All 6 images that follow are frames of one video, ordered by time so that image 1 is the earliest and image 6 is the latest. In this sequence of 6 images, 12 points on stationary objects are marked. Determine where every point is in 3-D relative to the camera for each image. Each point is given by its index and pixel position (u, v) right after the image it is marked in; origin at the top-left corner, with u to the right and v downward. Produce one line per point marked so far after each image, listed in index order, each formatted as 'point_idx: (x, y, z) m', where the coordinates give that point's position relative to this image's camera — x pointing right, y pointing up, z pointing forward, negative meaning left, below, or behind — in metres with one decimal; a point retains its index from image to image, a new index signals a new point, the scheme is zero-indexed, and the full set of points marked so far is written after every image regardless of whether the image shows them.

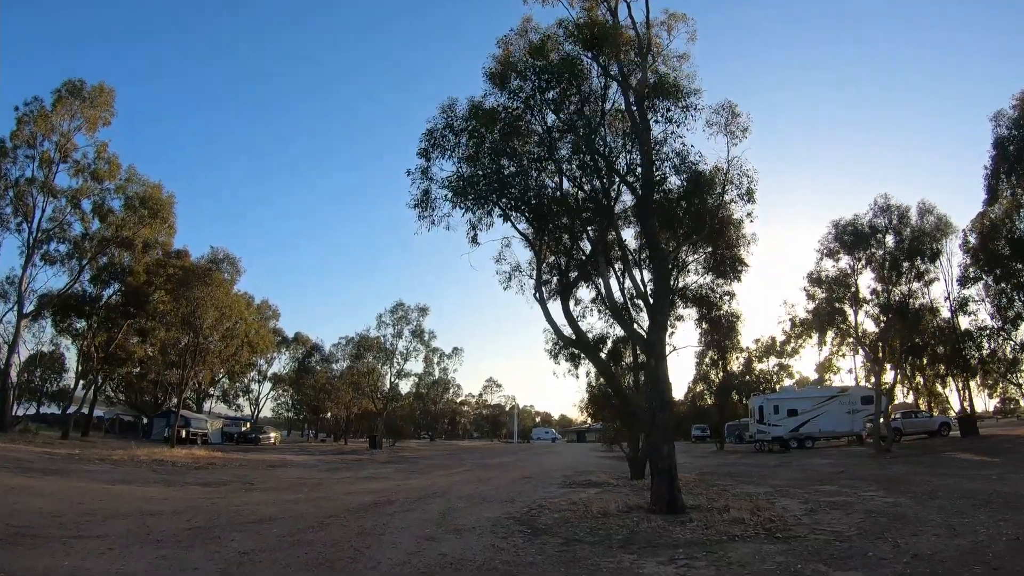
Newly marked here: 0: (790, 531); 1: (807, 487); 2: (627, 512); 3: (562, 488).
0: (+4.6, -3.9, +10.3) m
1: (+8.2, -5.5, +17.4) m
2: (+2.1, -3.9, +11.1) m
3: (+1.3, -5.3, +16.7) m
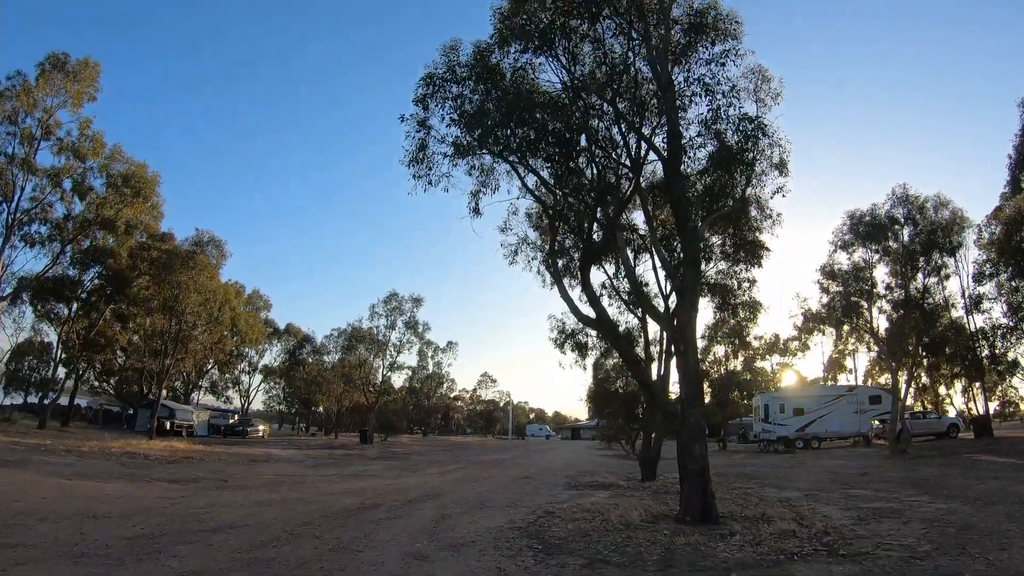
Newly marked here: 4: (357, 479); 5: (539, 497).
0: (+4.7, -3.5, +8.7) m
1: (+8.2, -5.1, +15.8) m
2: (+2.1, -3.5, +9.4) m
3: (+1.3, -4.8, +15.1) m
4: (-4.6, -5.7, +18.6) m
5: (+0.6, -4.5, +13.7) m
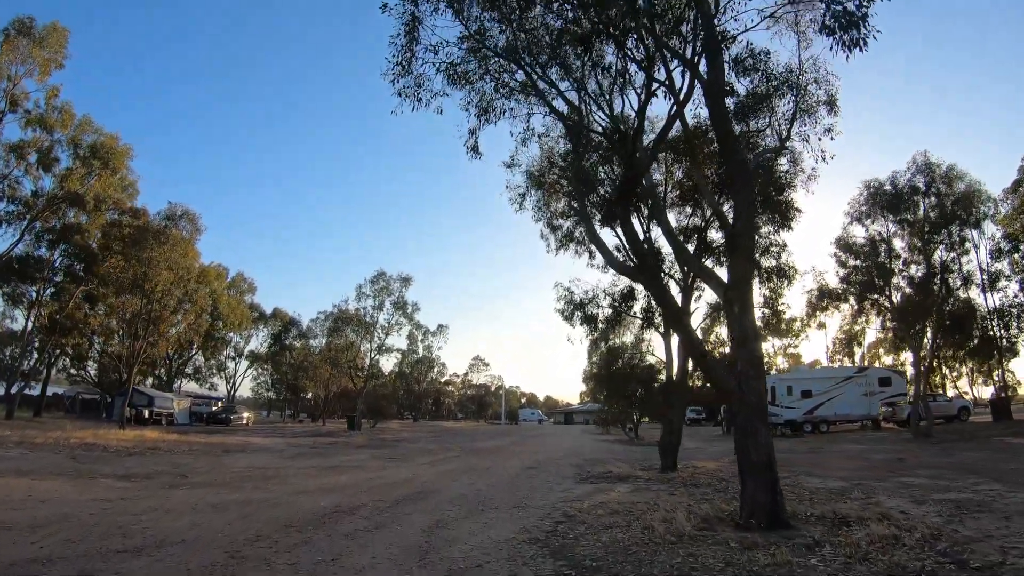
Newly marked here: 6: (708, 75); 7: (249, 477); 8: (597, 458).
0: (+4.9, -2.9, +6.6) m
1: (+8.3, -4.2, +13.8) m
2: (+2.3, -2.8, +7.3) m
3: (+1.4, -4.0, +13.0) m
4: (-4.5, -4.8, +16.5) m
5: (+0.7, -3.8, +11.6) m
6: (+3.1, +3.4, +10.0) m
7: (-6.2, -4.4, +14.9) m
8: (+2.6, -5.2, +19.4) m
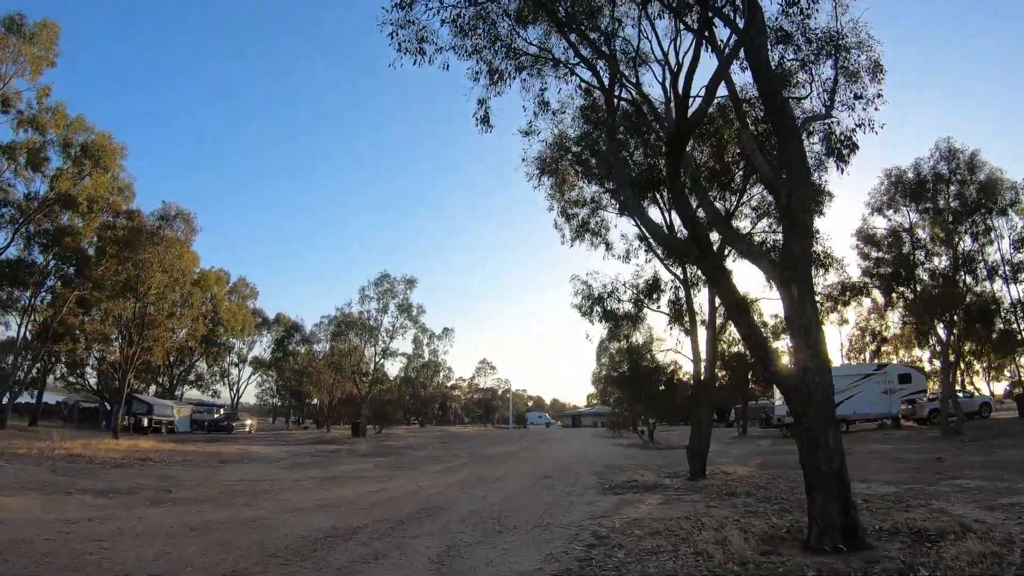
0: (+5.1, -2.6, +5.3) m
1: (+8.6, -4.0, +12.5) m
2: (+2.6, -2.6, +6.0) m
3: (+1.8, -3.8, +11.7) m
4: (-4.2, -4.7, +15.2) m
5: (+1.0, -3.6, +10.3) m
6: (+3.3, +3.6, +8.7) m
7: (-5.9, -4.4, +13.7) m
8: (+3.0, -5.0, +18.1) m
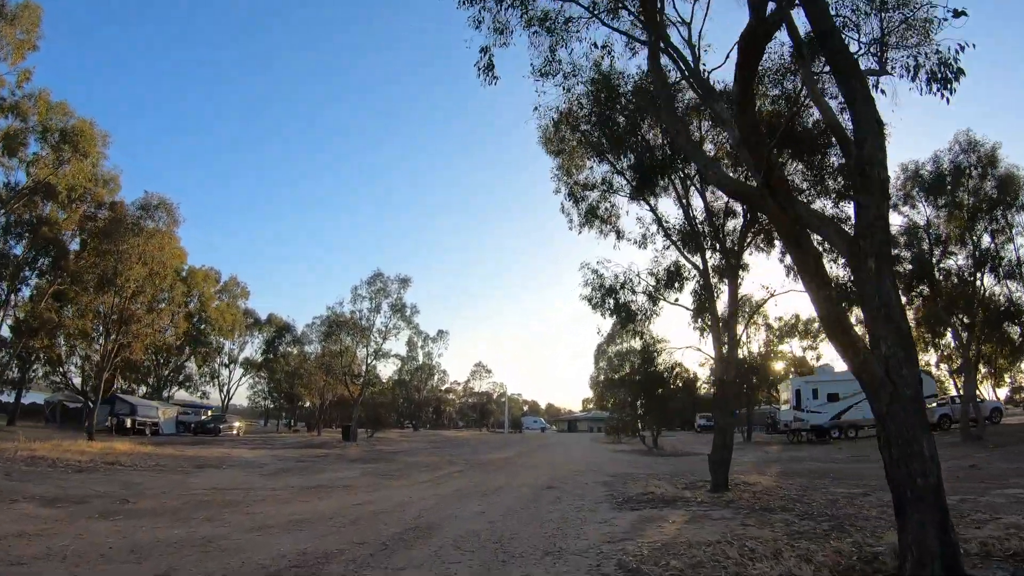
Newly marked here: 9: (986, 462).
0: (+5.2, -2.4, +3.9) m
1: (+8.6, -3.8, +11.1) m
2: (+2.7, -2.3, +4.6) m
3: (+1.8, -3.6, +10.2) m
4: (-4.2, -4.5, +13.7) m
5: (+1.0, -3.3, +8.8) m
6: (+3.4, +3.8, +7.3) m
7: (-5.9, -4.1, +12.2) m
8: (+2.9, -4.9, +16.6) m
9: (+14.1, -5.3, +18.9) m
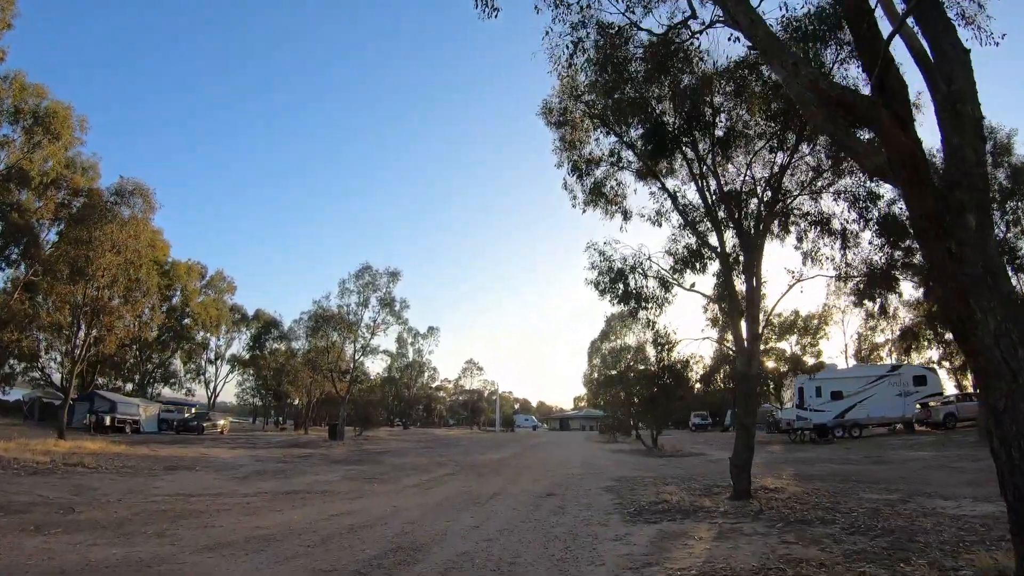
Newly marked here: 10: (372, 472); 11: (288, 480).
0: (+5.3, -2.1, +2.6) m
1: (+8.6, -3.5, +9.8) m
2: (+2.7, -2.1, +3.2) m
3: (+1.8, -3.3, +8.9) m
4: (-4.2, -4.2, +12.3) m
5: (+1.0, -3.0, +7.5) m
6: (+3.4, +4.1, +6.0) m
7: (-5.9, -3.8, +10.7) m
8: (+2.8, -4.6, +15.3) m
9: (+13.9, -5.0, +17.7) m
10: (-4.2, -5.5, +19.0) m
11: (-6.0, -5.1, +17.0) m
